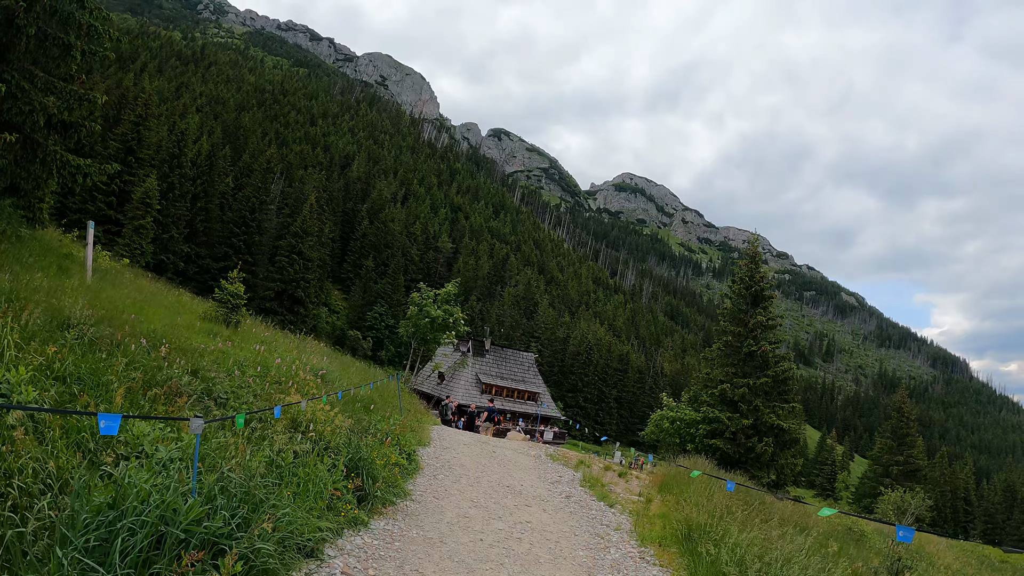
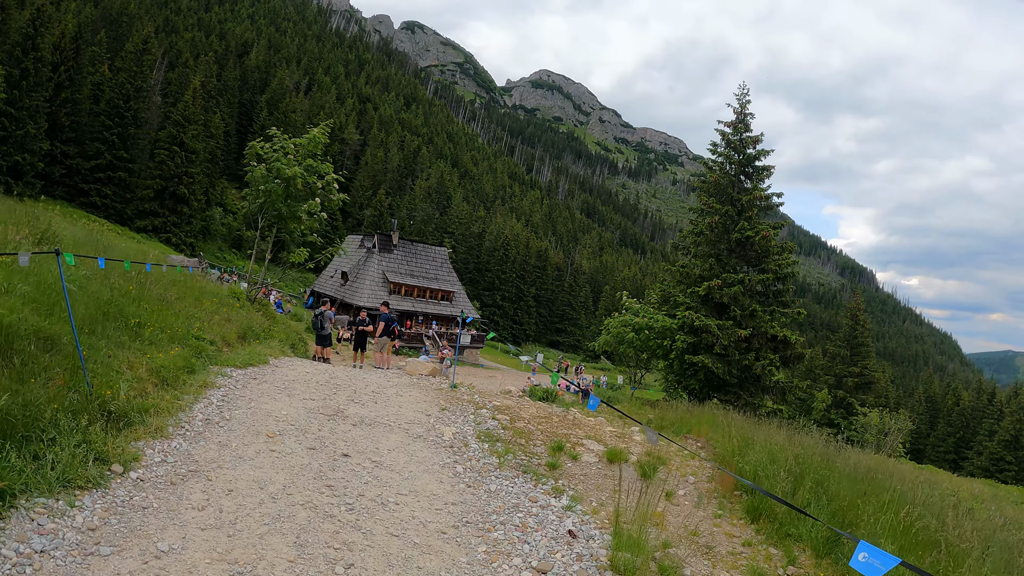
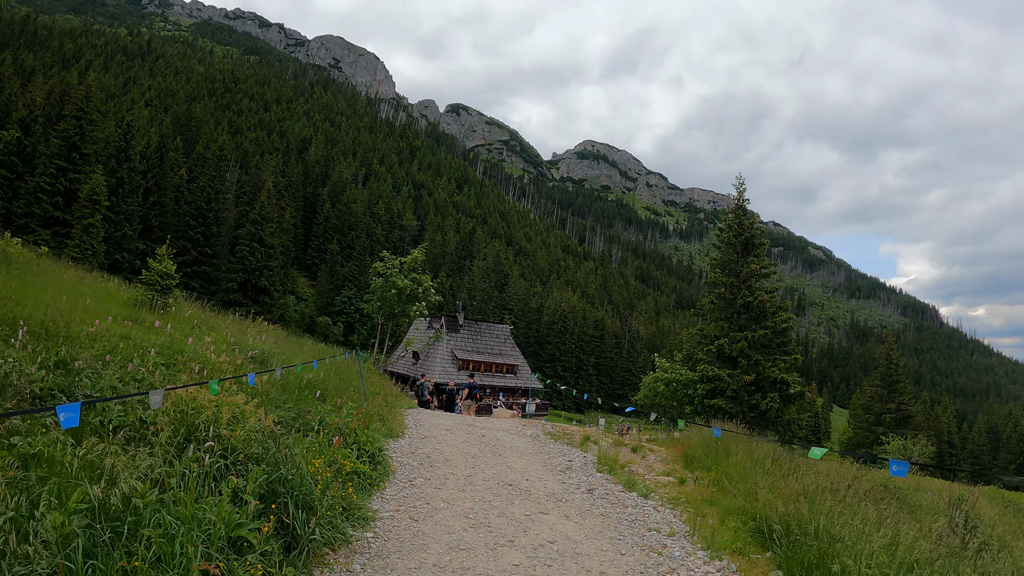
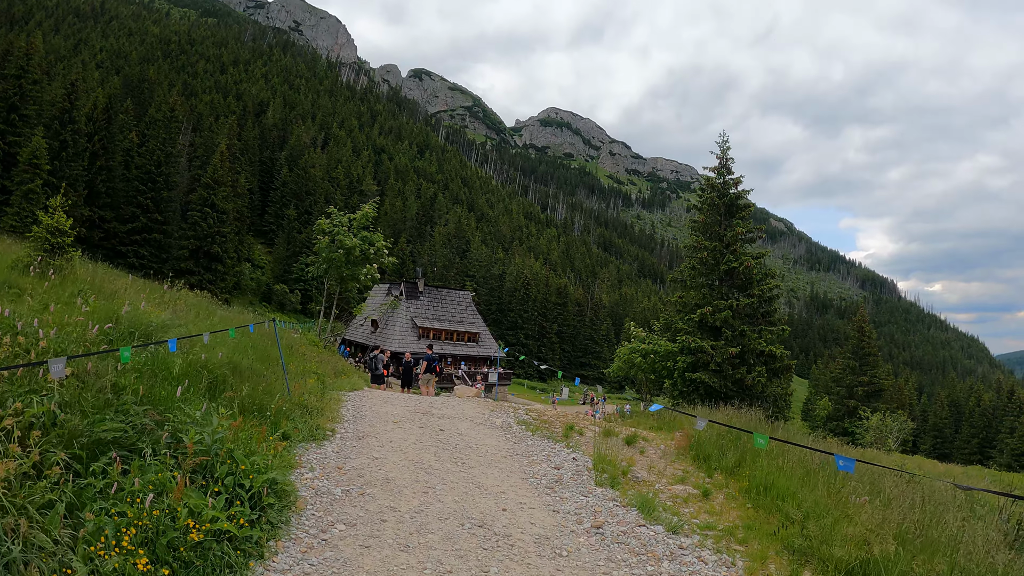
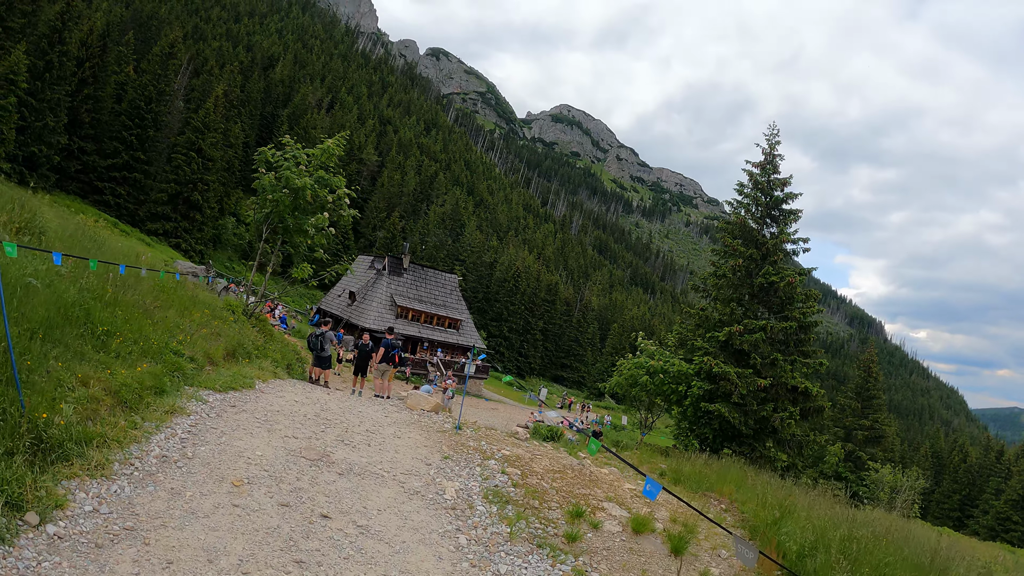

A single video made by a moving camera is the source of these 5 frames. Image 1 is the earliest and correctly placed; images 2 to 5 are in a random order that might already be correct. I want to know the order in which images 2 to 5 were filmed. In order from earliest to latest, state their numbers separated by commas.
3, 4, 2, 5
